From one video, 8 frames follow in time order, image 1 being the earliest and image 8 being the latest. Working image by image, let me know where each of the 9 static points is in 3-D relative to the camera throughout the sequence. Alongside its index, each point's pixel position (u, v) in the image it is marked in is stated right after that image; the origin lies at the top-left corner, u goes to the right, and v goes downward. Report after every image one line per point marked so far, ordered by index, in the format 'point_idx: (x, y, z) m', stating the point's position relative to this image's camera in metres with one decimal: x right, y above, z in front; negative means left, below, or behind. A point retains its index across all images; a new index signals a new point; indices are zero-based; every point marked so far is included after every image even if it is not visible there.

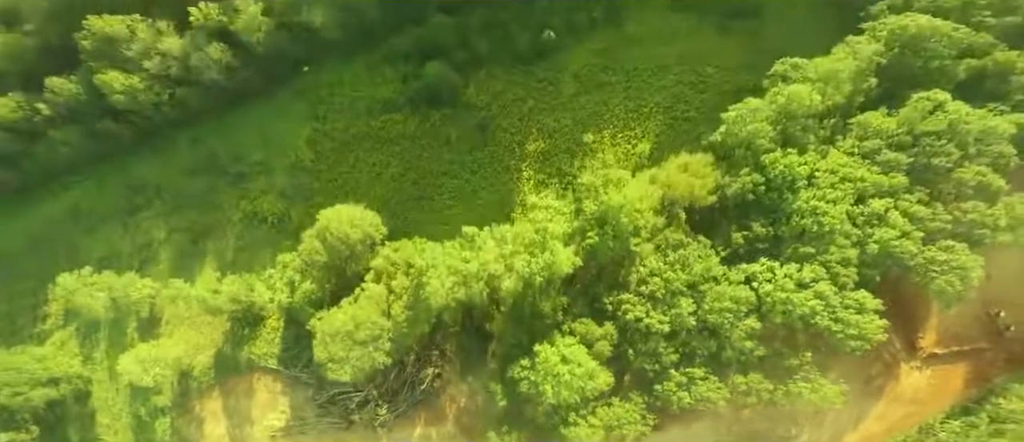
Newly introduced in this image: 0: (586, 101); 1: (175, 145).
0: (+1.8, +2.9, +13.3) m
1: (-8.8, +2.0, +14.0) m
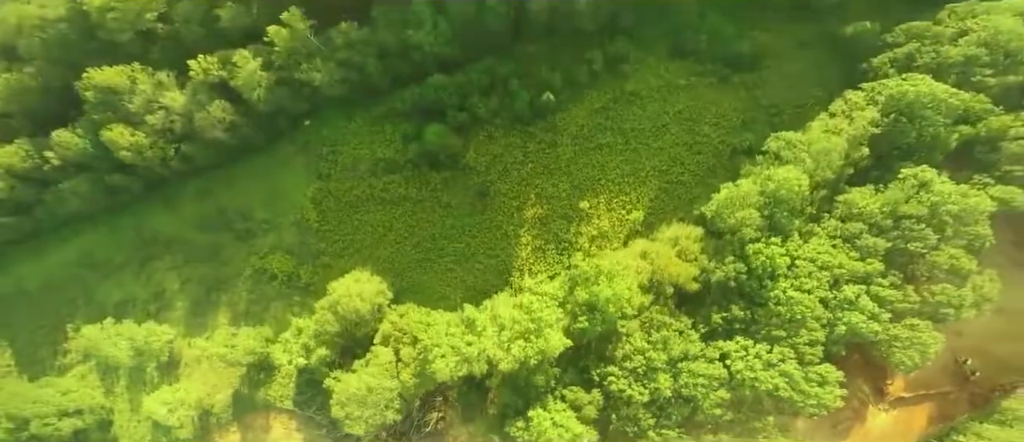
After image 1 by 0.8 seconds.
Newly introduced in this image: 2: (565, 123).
0: (+1.8, +1.4, +13.6) m
1: (-8.8, +0.7, +14.4) m
2: (+1.4, +2.5, +13.8) m
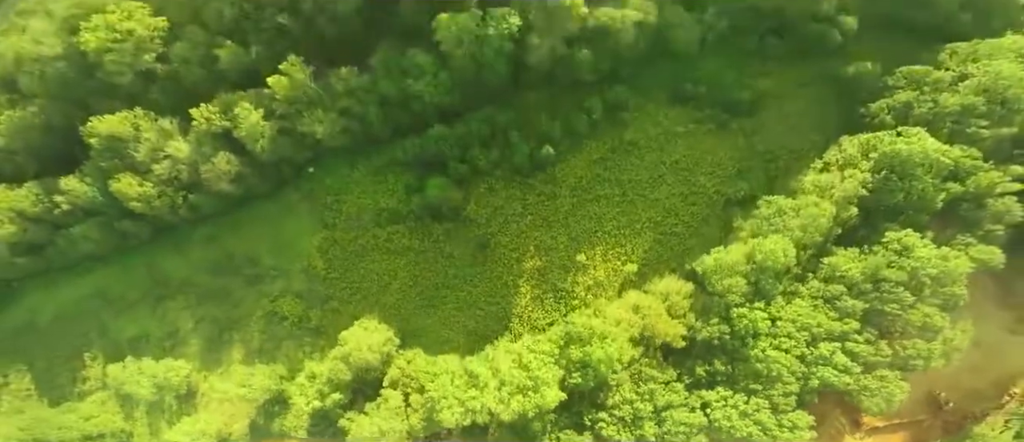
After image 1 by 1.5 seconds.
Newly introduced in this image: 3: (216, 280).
0: (+1.8, +0.1, +14.0) m
1: (-8.8, -0.4, +14.9) m
2: (+1.4, +1.2, +14.1) m
3: (-8.1, -1.6, +14.8) m
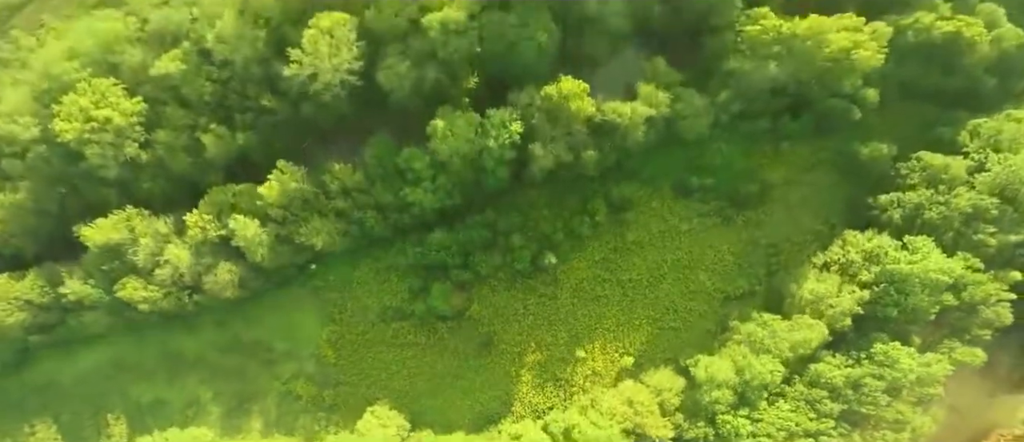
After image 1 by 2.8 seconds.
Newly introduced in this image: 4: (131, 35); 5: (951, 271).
0: (+1.8, -2.5, +14.4) m
1: (-8.8, -2.8, +15.3) m
2: (+1.4, -1.4, +14.2) m
3: (-8.1, -4.0, +15.4) m
4: (-11.0, +5.3, +15.6) m
5: (+10.5, -1.1, +13.0) m
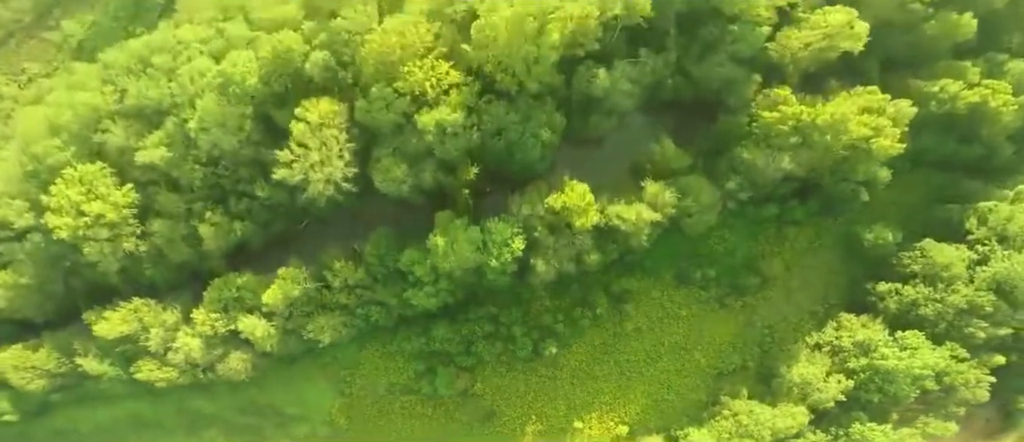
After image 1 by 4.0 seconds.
0: (+1.9, -4.8, +15.1) m
1: (-8.8, -4.9, +16.0) m
2: (+1.4, -3.8, +14.7) m
3: (-8.1, -6.0, +16.4) m
4: (-10.9, +3.1, +14.8) m
5: (+10.6, -3.7, +13.5) m
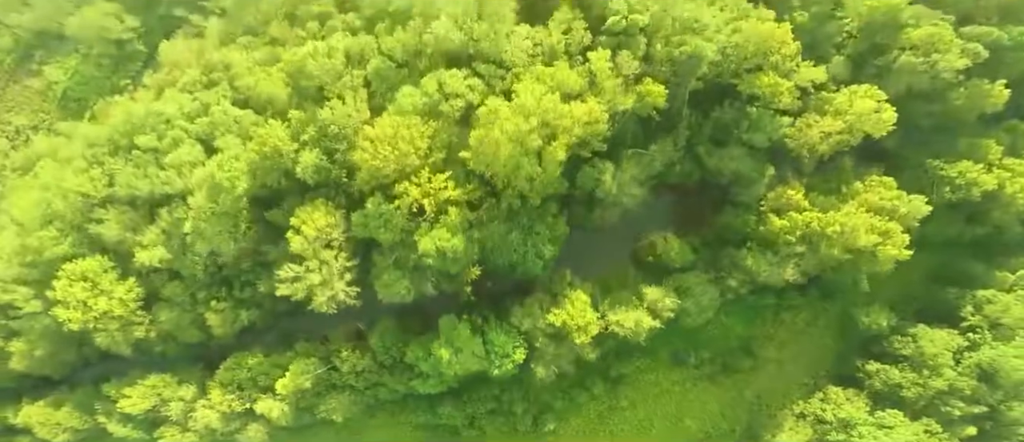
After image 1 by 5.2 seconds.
0: (+1.9, -6.9, +16.2) m
1: (-8.8, -6.9, +17.1) m
2: (+1.5, -6.0, +15.6) m
3: (-8.0, -7.9, +17.7) m
4: (-10.9, +0.8, +14.4) m
5: (+10.6, -6.2, +14.4) m
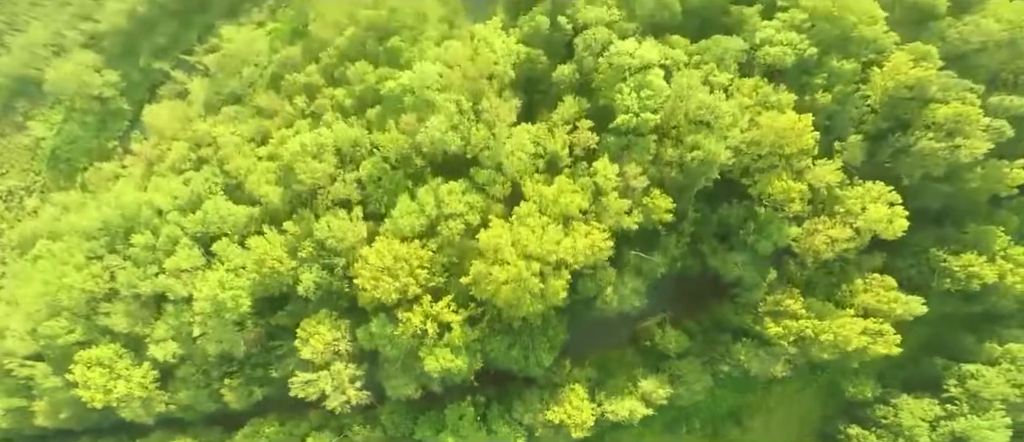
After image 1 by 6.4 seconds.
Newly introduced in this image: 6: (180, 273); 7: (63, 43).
0: (+1.9, -8.9, +17.7) m
1: (-8.7, -8.7, +18.6) m
2: (+1.5, -8.2, +16.9) m
3: (-8.0, -9.6, +19.4) m
4: (-10.9, -1.7, +14.4) m
5: (+10.6, -8.5, +15.8) m
6: (-8.5, -1.3, +13.8) m
7: (-14.7, +5.9, +17.9) m
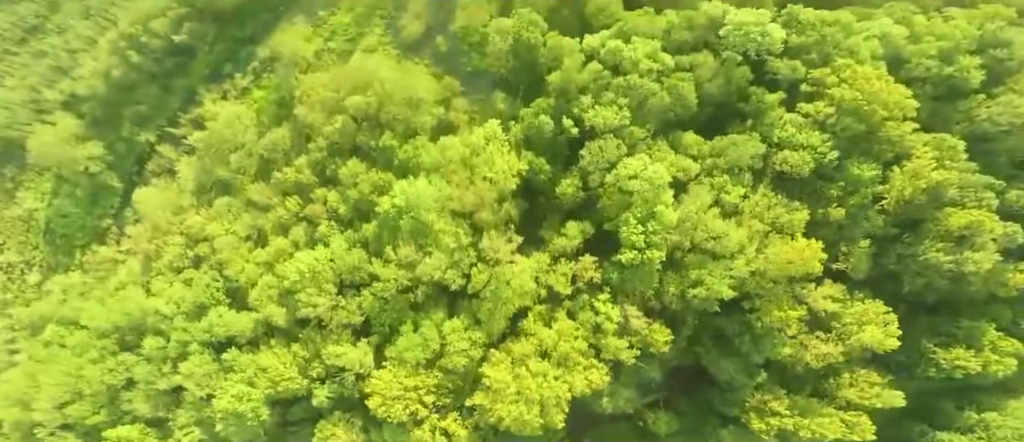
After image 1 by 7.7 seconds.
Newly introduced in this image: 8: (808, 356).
0: (+2.0, -10.8, +19.8) m
1: (-8.7, -10.4, +20.6) m
2: (+1.5, -10.2, +18.9) m
3: (-7.9, -11.1, +21.6) m
4: (-10.8, -4.5, +15.1) m
5: (+10.7, -10.8, +17.8) m
6: (-8.4, -4.2, +14.3) m
7: (-14.7, +3.7, +16.7) m
8: (+7.6, -3.5, +13.7) m
